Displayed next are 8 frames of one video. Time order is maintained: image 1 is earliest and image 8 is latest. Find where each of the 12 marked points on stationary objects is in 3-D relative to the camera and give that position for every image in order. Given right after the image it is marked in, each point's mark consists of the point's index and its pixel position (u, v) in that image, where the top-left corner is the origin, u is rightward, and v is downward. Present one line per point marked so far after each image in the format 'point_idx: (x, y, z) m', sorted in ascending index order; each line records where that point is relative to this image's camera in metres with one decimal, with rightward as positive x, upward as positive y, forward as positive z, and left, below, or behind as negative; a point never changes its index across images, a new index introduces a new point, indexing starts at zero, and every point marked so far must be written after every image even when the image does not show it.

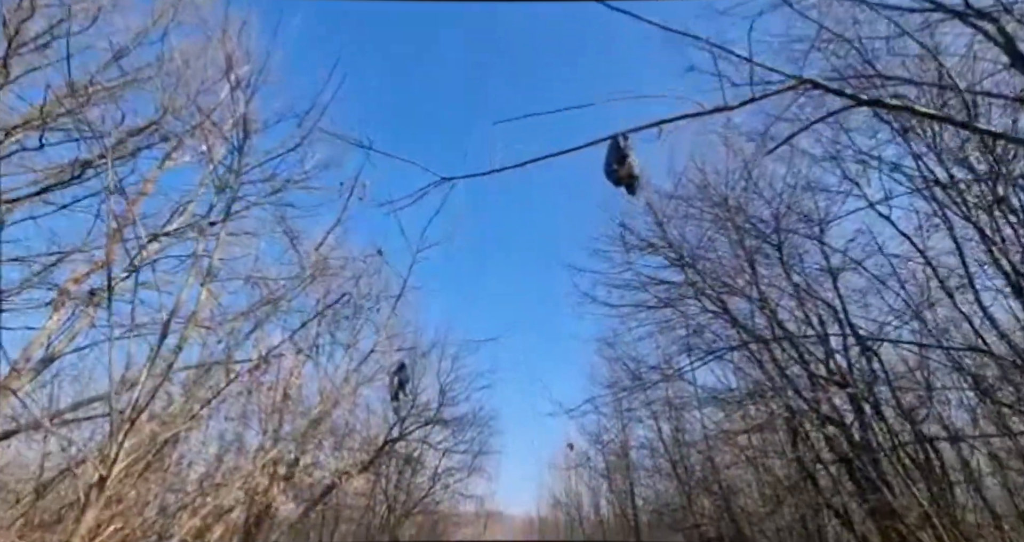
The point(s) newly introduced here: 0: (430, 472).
0: (-2.7, -7.1, +18.5) m
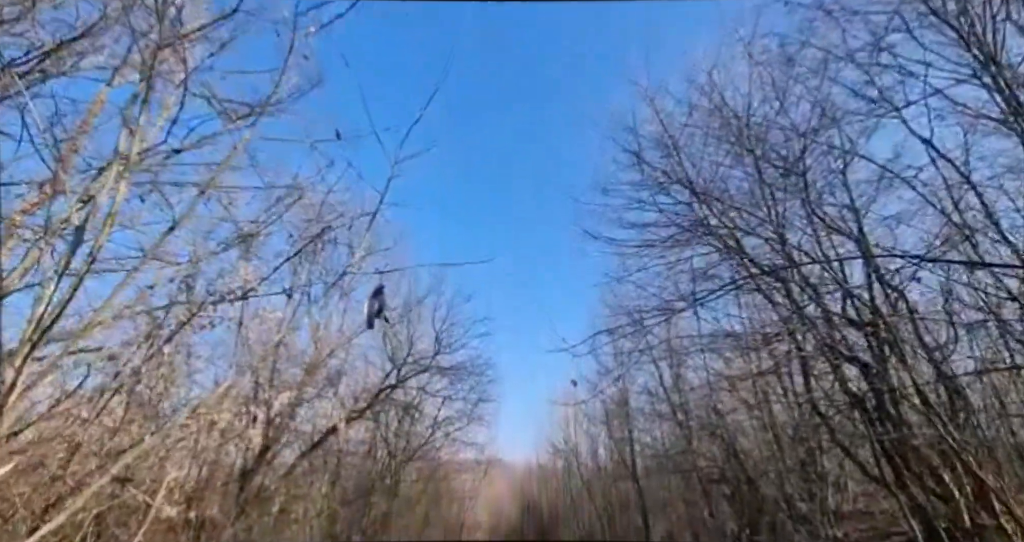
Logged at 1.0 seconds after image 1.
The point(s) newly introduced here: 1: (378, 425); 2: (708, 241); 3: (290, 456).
0: (-2.7, -5.0, +18.5) m
1: (-3.8, -4.6, +16.2) m
2: (+2.5, +0.4, +7.0) m
3: (-4.3, -3.6, +11.0) m
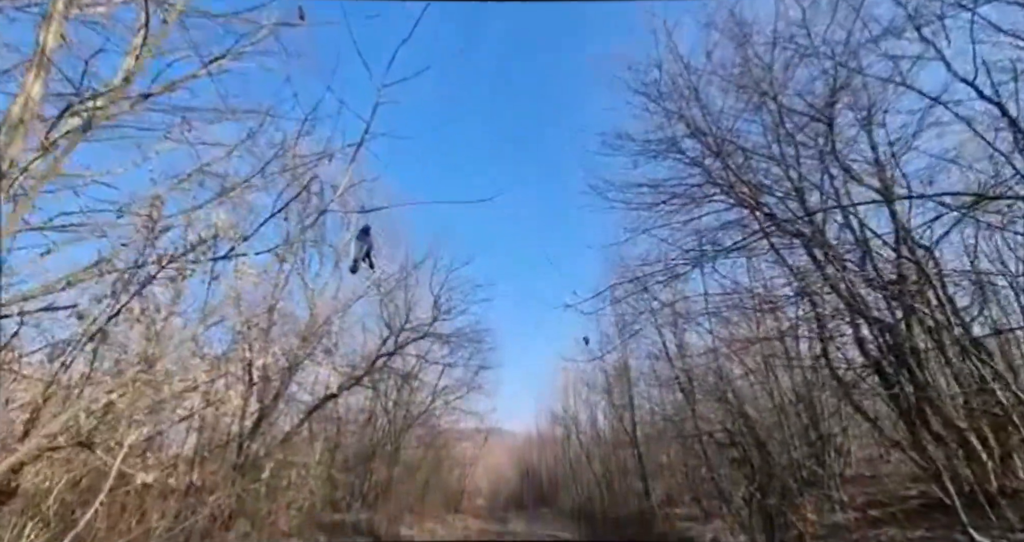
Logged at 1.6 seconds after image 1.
0: (-2.7, -3.9, +18.4) m
1: (-3.8, -3.6, +16.0) m
2: (+2.5, +0.9, +6.6) m
3: (-4.3, -2.9, +10.8) m
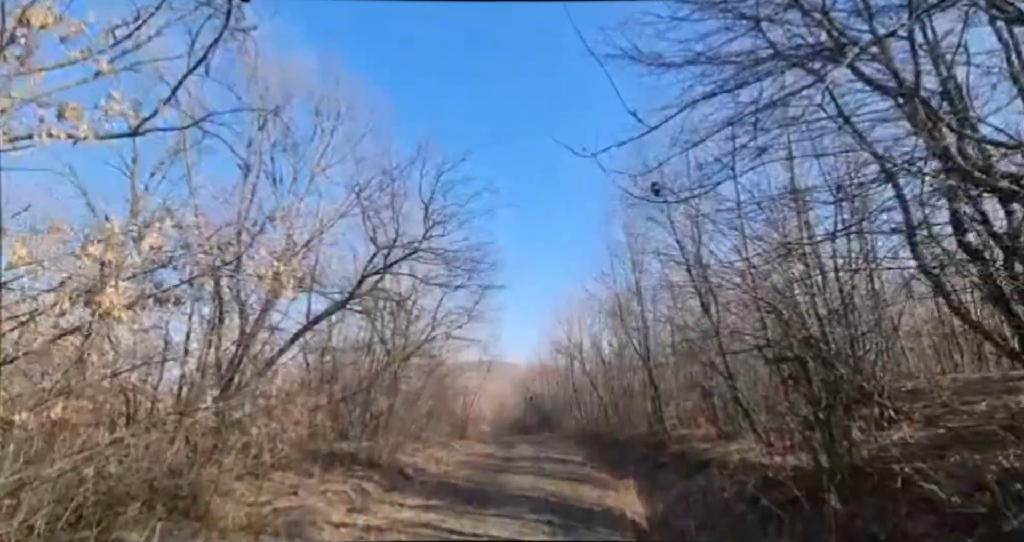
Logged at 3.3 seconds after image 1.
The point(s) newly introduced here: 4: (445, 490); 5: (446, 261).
0: (-2.5, -1.3, +17.3) m
1: (-3.7, -1.4, +14.9) m
2: (+2.5, +2.1, +5.0) m
3: (-4.2, -1.3, +9.7) m
4: (-1.4, -4.7, +11.9) m
5: (-1.5, +0.2, +12.2) m
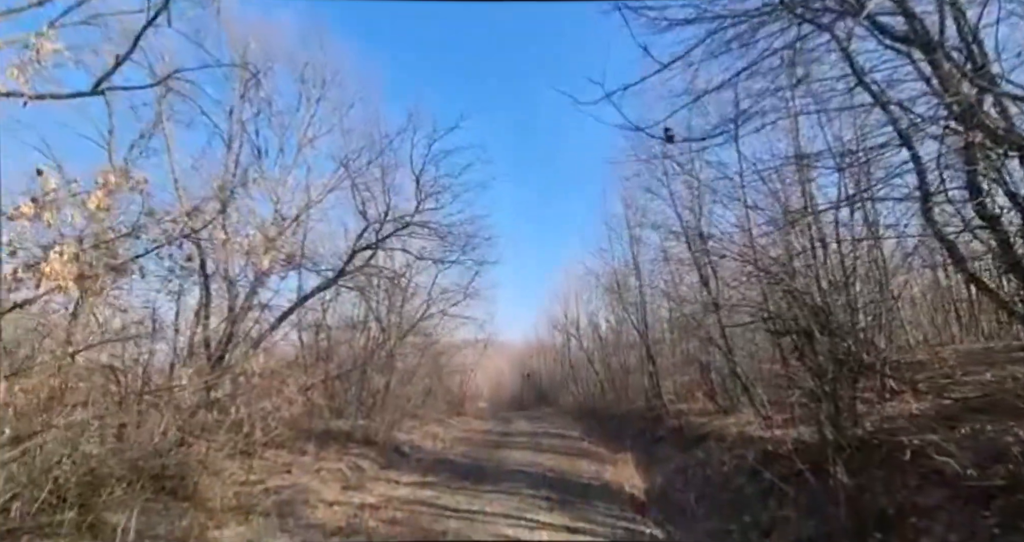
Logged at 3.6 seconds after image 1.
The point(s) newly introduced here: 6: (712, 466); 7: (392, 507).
0: (-2.6, -0.6, +17.1) m
1: (-3.8, -0.8, +14.7) m
2: (+2.5, +2.4, +4.7) m
3: (-4.2, -0.9, +9.4) m
4: (-1.5, -4.2, +11.9) m
5: (-1.5, +0.8, +11.9) m
6: (+3.5, -3.4, +9.6) m
7: (-1.4, -2.8, +6.6) m
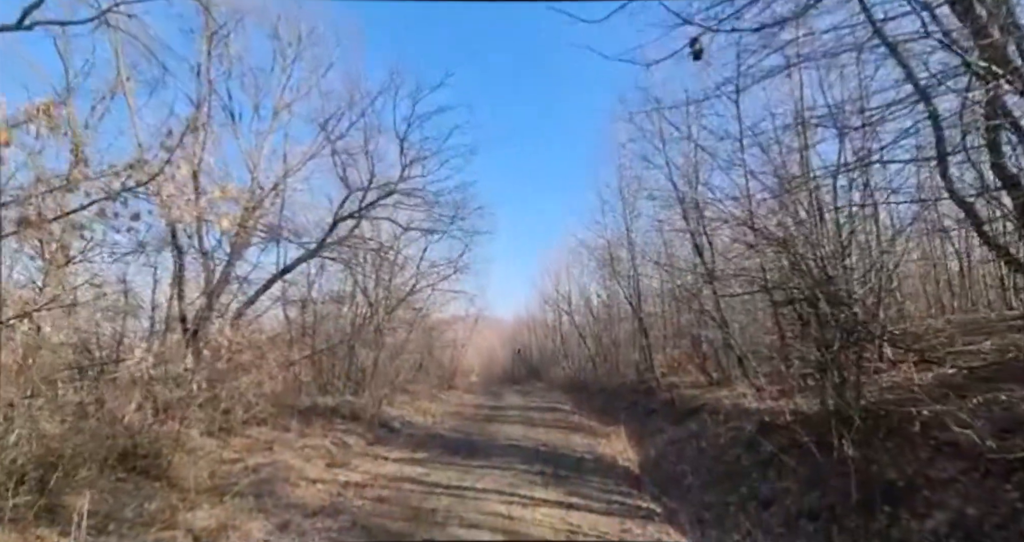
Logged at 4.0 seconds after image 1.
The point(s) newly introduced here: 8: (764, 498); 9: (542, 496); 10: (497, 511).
0: (-2.9, +0.2, +16.7) m
1: (-4.0, -0.1, +14.3) m
2: (+2.4, +2.7, +4.3) m
3: (-4.4, -0.4, +9.1) m
4: (-1.7, -3.6, +11.7) m
5: (-1.7, +1.4, +11.5) m
6: (+3.3, -2.8, +9.4) m
7: (-1.5, -2.4, +6.3) m
8: (+2.8, -2.5, +6.1) m
9: (+0.3, -2.4, +6.0) m
10: (-0.1, -2.3, +5.3) m
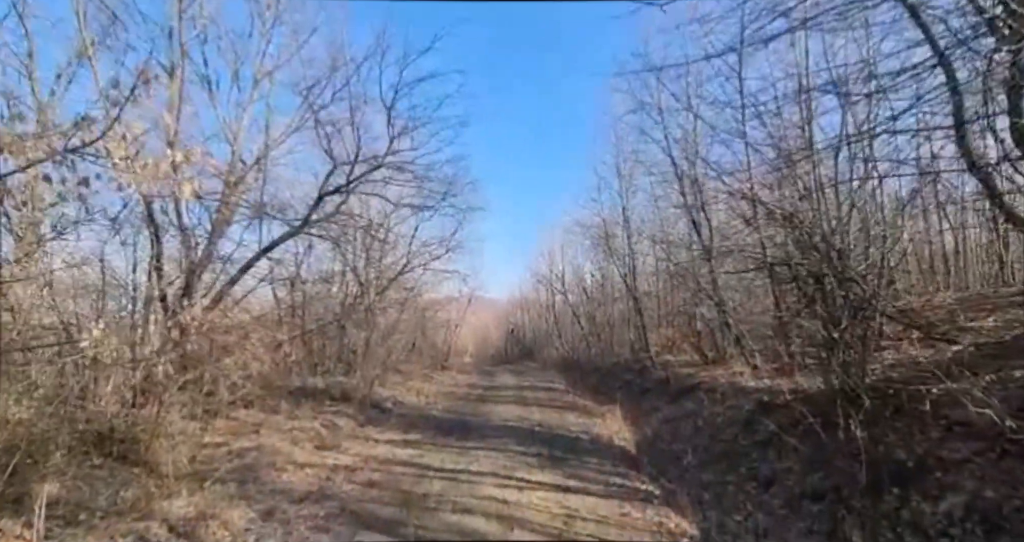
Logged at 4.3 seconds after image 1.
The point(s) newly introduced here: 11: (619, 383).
0: (-3.1, +0.8, +16.4) m
1: (-4.2, +0.5, +14.0) m
2: (+2.3, +2.9, +3.9) m
3: (-4.5, 0.0, +8.7) m
4: (-1.8, -3.2, +11.5) m
5: (-1.9, +1.8, +11.2) m
6: (+3.2, -2.5, +9.3) m
7: (-1.6, -2.2, +6.1) m
8: (+2.7, -2.2, +6.0) m
9: (+0.3, -2.2, +5.8) m
10: (-0.2, -2.0, +5.1) m
11: (+3.3, -3.5, +17.4) m
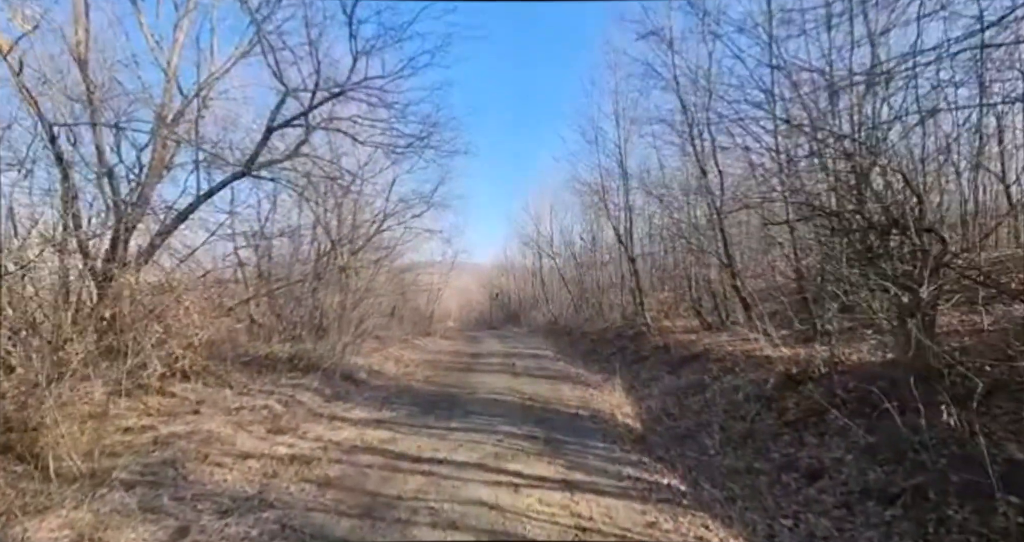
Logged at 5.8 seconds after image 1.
0: (-3.5, +2.0, +15.0) m
1: (-4.5, +1.5, +12.6) m
2: (+2.4, +3.2, +2.6) m
3: (-4.6, +0.6, +7.4) m
4: (-2.0, -2.3, +10.4) m
5: (-2.1, +2.6, +9.8) m
6: (+3.0, -1.8, +8.3) m
7: (-1.6, -1.7, +5.0) m
8: (+2.6, -1.8, +5.0) m
9: (+0.2, -1.7, +4.8) m
10: (-0.2, -1.6, +4.0) m
11: (+2.9, -2.3, +16.5) m
